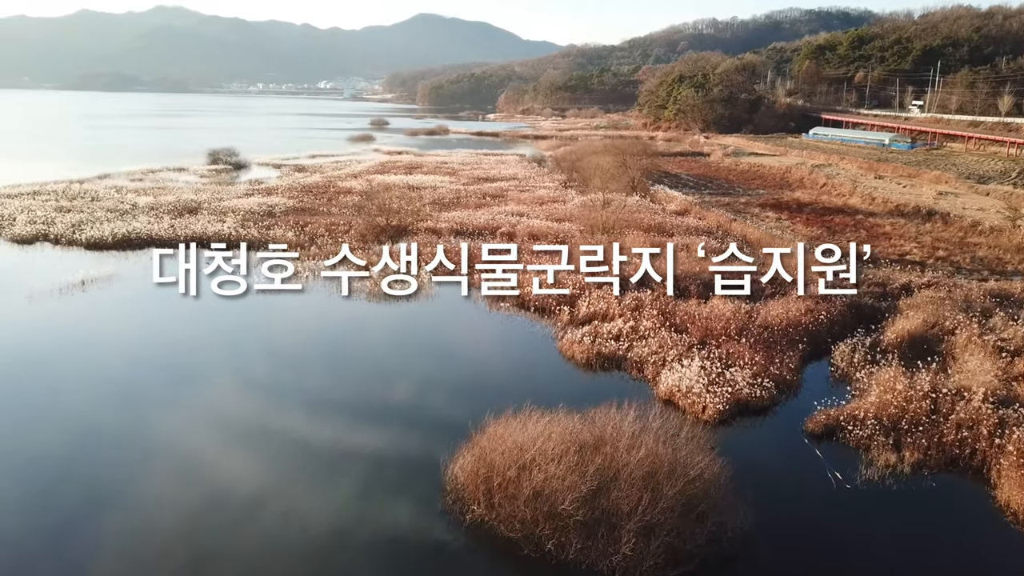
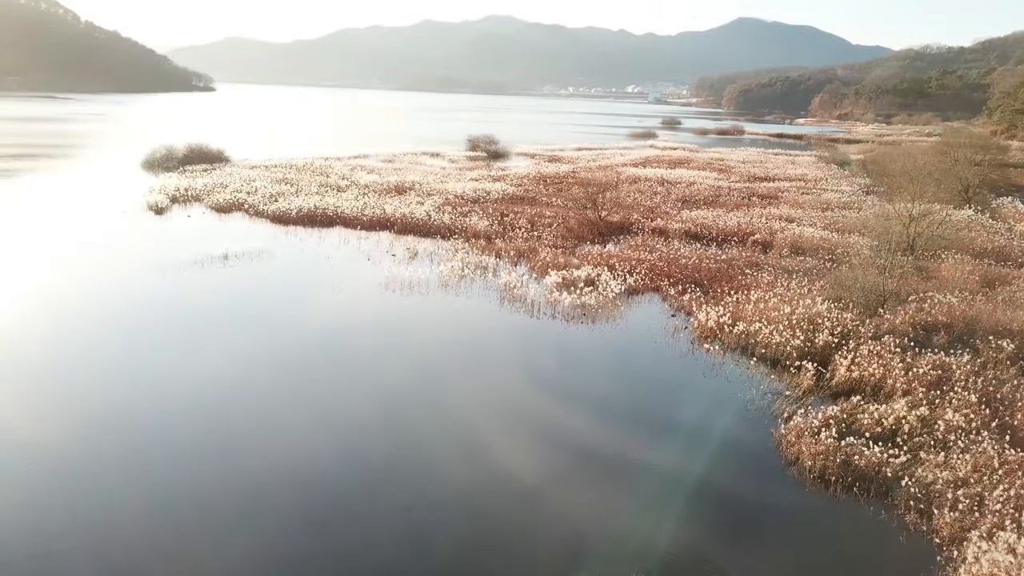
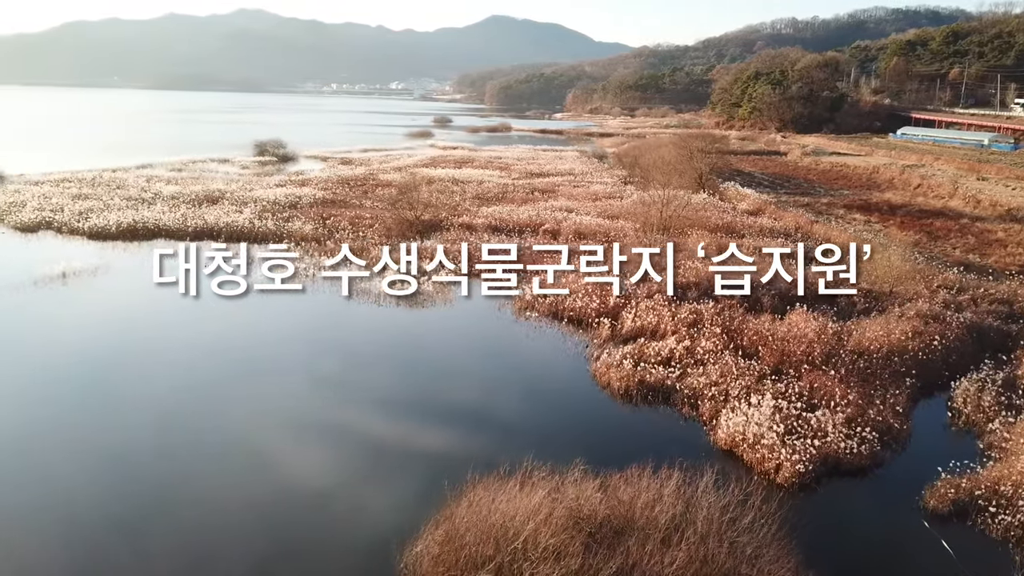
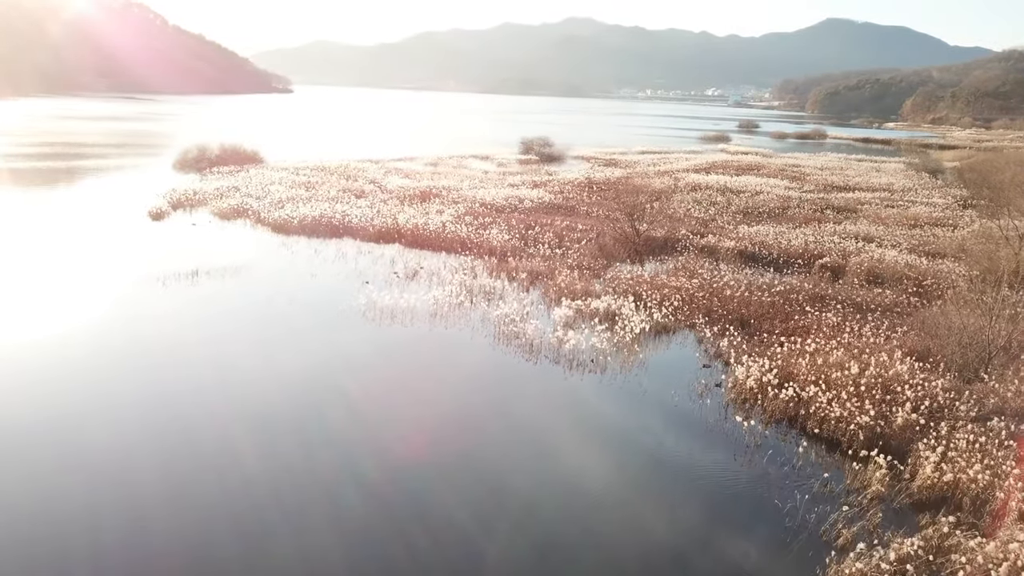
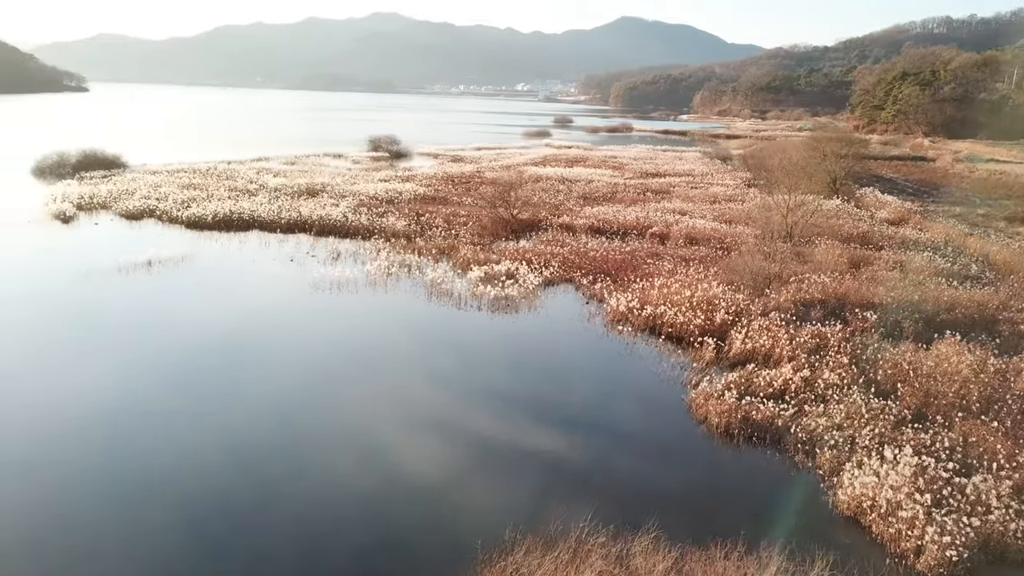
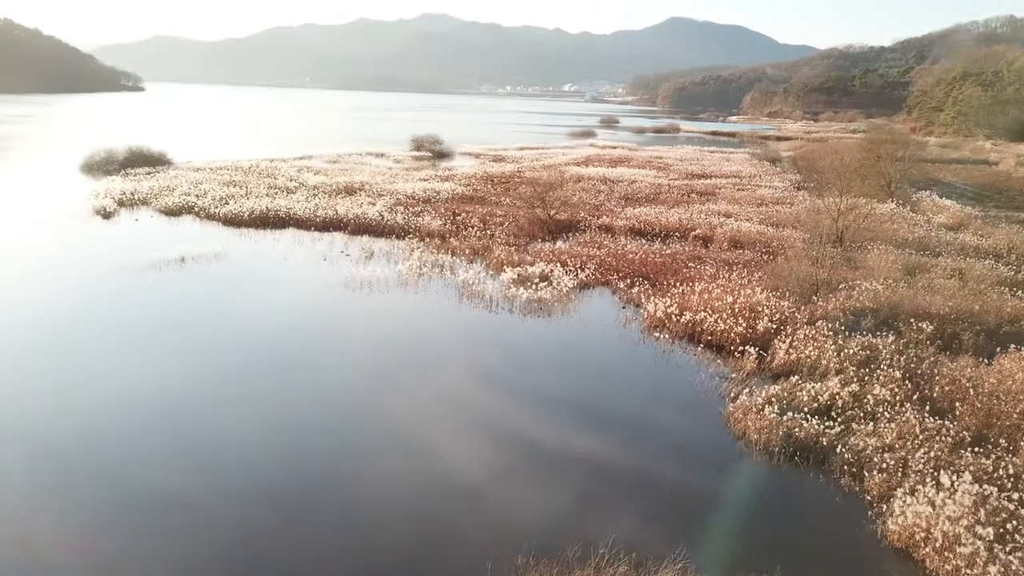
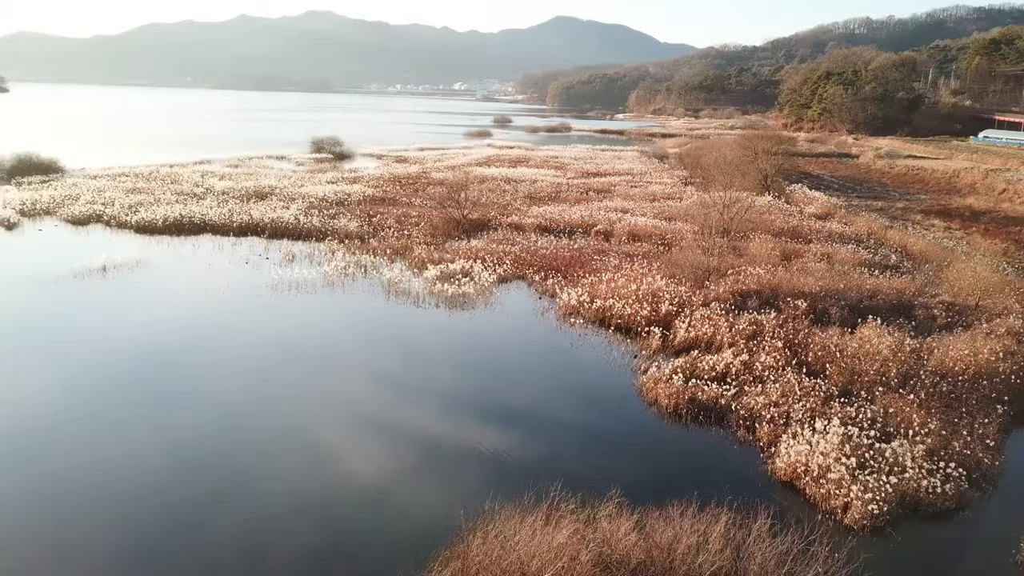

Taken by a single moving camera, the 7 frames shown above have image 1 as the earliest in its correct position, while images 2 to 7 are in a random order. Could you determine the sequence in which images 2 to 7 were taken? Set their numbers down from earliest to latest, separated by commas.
3, 7, 5, 6, 2, 4
